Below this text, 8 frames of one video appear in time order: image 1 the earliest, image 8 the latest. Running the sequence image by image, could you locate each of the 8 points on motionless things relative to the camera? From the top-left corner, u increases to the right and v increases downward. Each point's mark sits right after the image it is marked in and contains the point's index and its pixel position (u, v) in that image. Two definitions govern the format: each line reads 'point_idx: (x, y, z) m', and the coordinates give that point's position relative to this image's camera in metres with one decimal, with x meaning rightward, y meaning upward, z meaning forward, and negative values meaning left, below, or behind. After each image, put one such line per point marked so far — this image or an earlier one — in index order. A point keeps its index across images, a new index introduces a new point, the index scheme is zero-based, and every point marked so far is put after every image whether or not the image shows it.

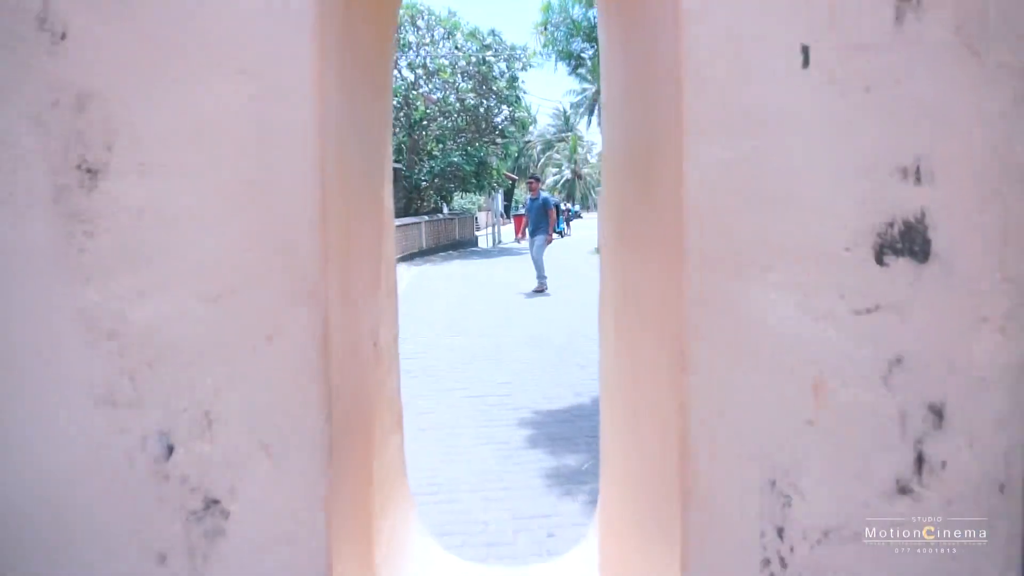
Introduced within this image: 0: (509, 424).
0: (0.0, -0.9, +4.6) m
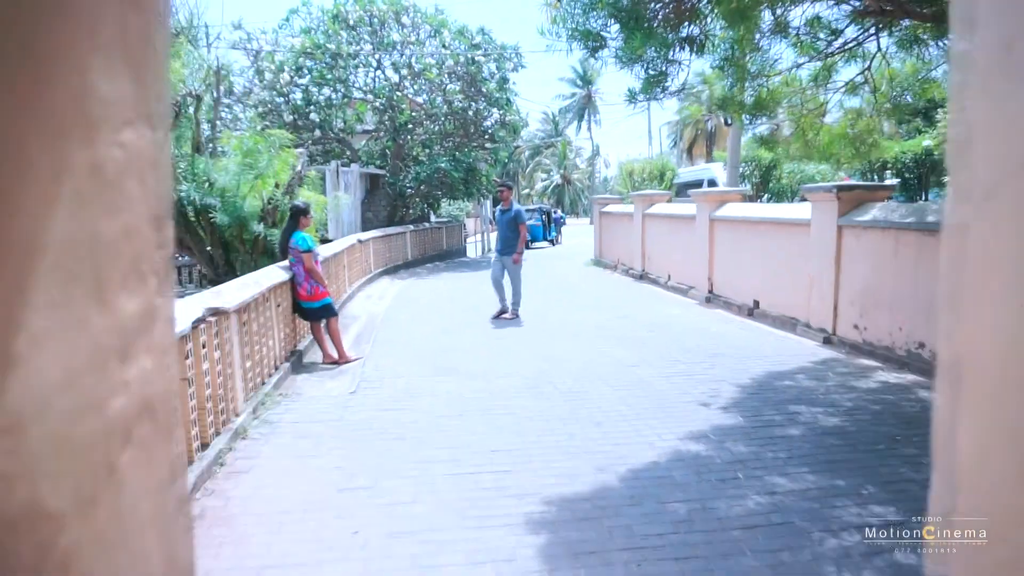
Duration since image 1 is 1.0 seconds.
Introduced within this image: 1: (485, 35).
0: (0.0, -1.2, +3.4) m
1: (-0.8, +7.2, +20.0) m
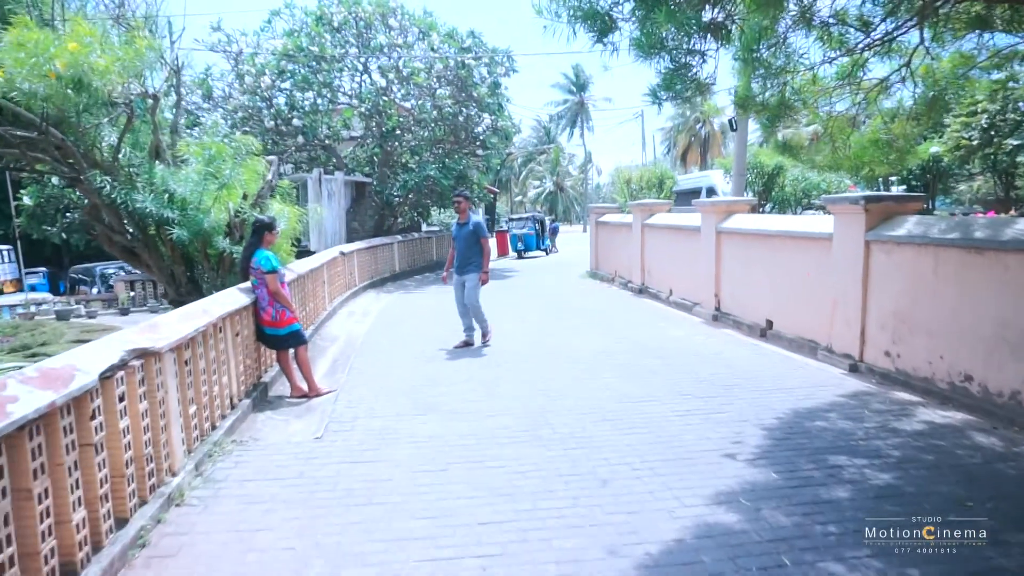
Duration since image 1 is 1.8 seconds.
0: (0.0, -1.3, +2.6) m
1: (-1.0, +6.9, +19.2) m
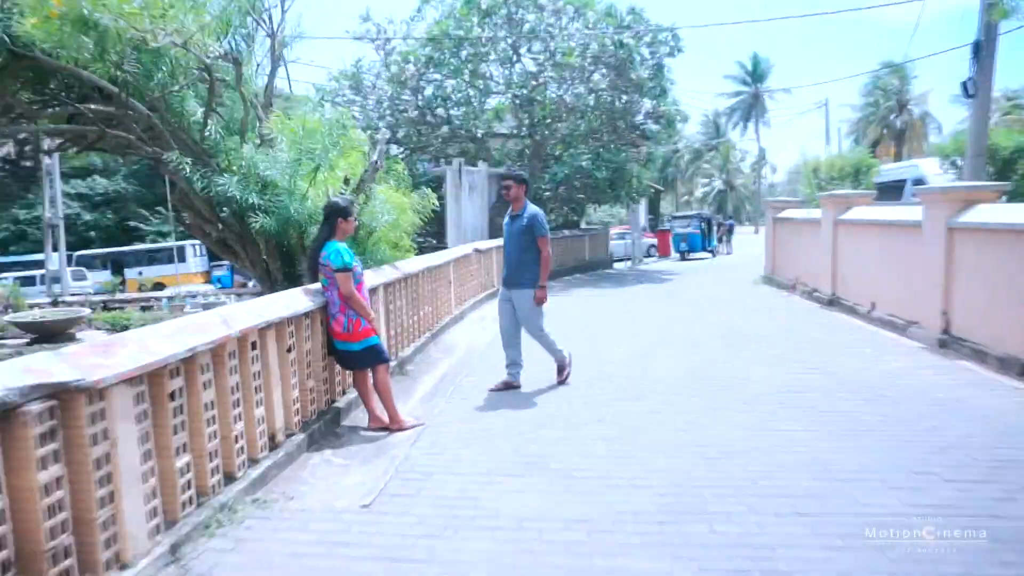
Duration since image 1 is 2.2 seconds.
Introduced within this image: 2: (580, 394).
0: (0.0, -1.4, +0.9) m
1: (+3.1, +6.8, +17.3) m
2: (+0.6, -0.9, +5.8) m
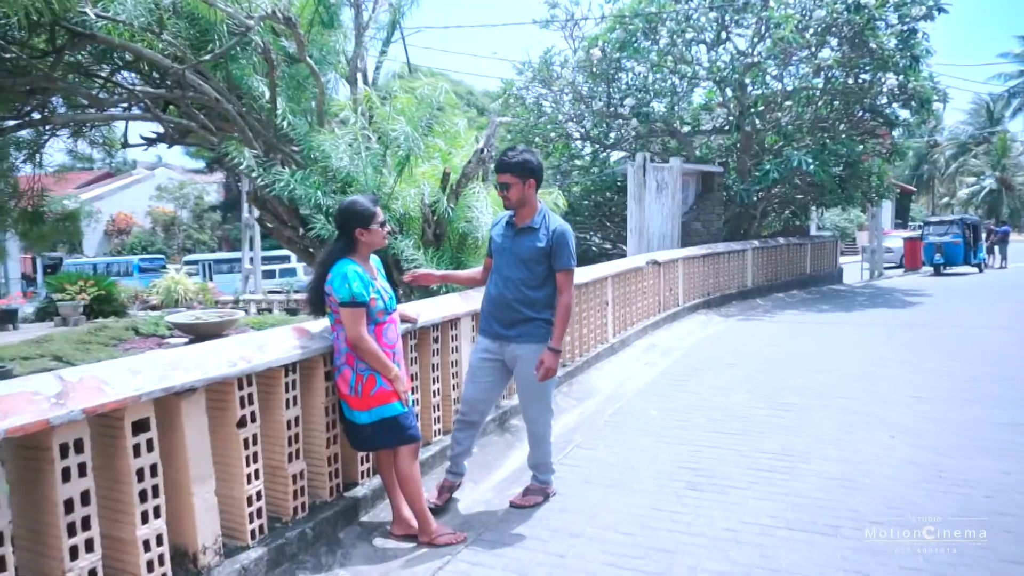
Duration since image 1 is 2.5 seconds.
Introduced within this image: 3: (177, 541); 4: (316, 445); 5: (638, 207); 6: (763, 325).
0: (-0.9, -1.6, -0.9) m
1: (+7.4, +6.3, +13.8) m
2: (+1.2, -1.2, +3.7) m
3: (-1.3, -1.0, +2.7) m
4: (-1.0, -0.8, +3.4) m
5: (+2.2, +1.4, +12.0) m
6: (+3.8, -0.6, +10.5) m
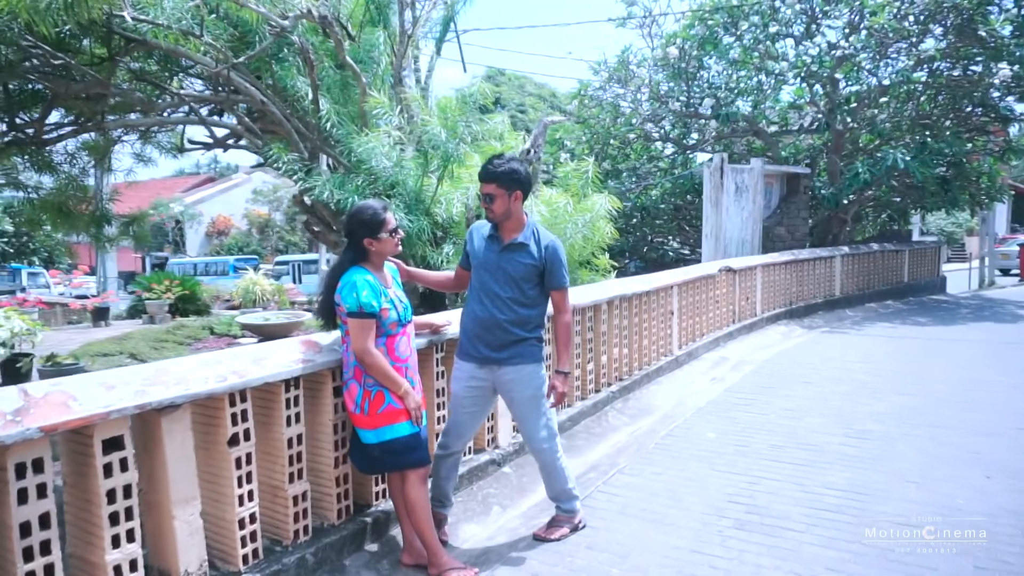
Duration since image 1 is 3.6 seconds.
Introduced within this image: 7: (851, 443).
0: (-1.3, -1.6, -1.0) m
1: (+8.8, +6.1, +12.6) m
2: (+1.3, -1.2, +3.2) m
3: (-1.3, -1.0, +2.6) m
4: (-0.9, -0.8, +3.2) m
5: (+3.3, +1.3, +11.4) m
6: (+4.7, -0.8, +9.7) m
7: (+2.3, -1.1, +4.7) m
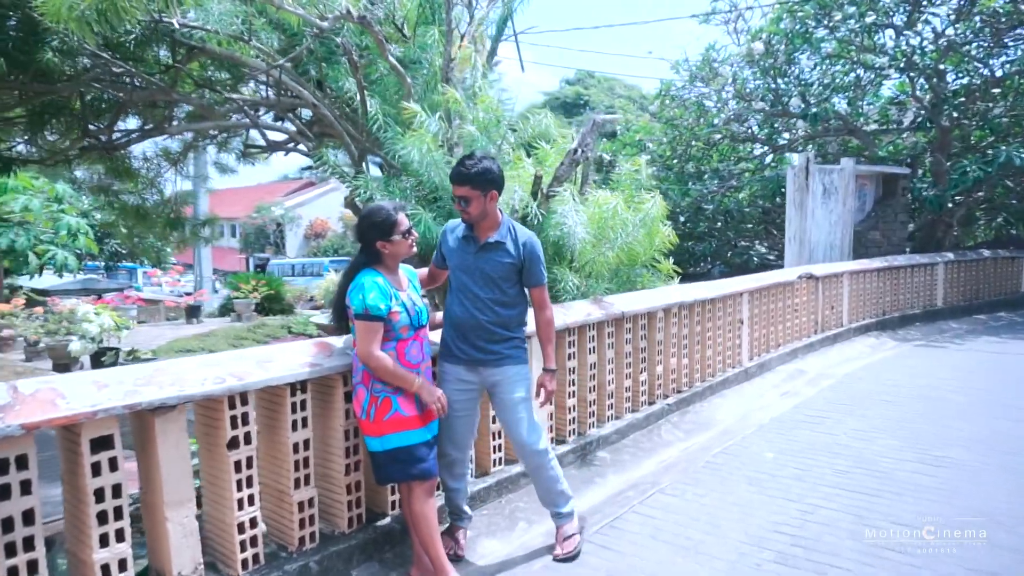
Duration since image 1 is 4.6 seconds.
0: (-1.8, -1.6, -1.0) m
1: (+10.1, +5.9, +11.2) m
2: (+1.3, -1.3, +2.9) m
3: (-1.3, -1.0, +2.6) m
4: (-0.8, -0.8, +3.1) m
5: (+4.4, +1.1, +10.7) m
6: (+5.6, -0.9, +8.9) m
7: (+2.5, -1.1, +4.2) m
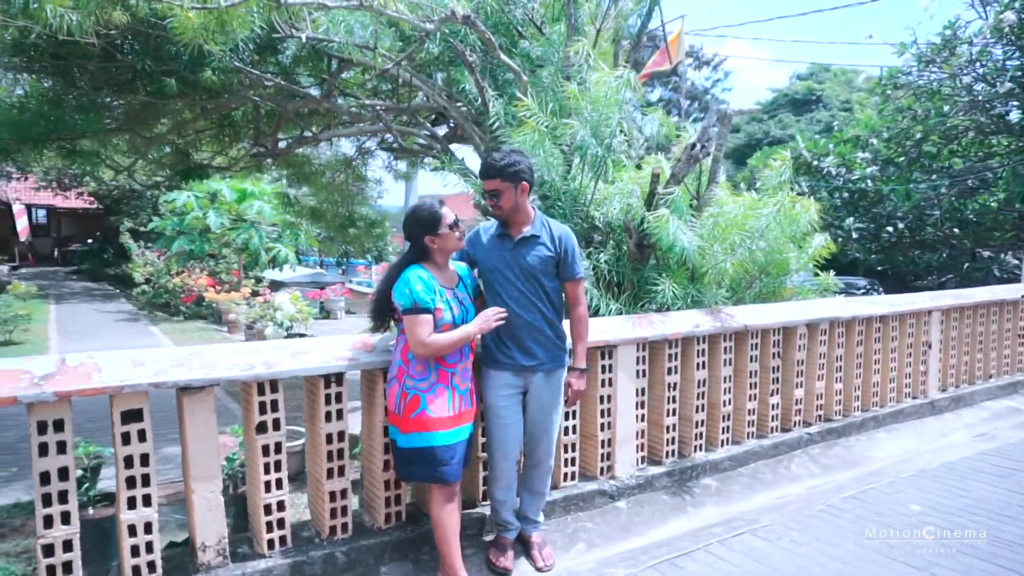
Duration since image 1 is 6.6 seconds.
0: (-2.9, -1.5, -0.5) m
1: (+12.4, +5.4, +7.5) m
2: (+1.3, -1.3, +2.3) m
3: (-1.3, -1.0, +2.8) m
4: (-0.6, -0.8, +3.2) m
5: (+6.7, +0.9, +8.8) m
6: (+7.2, -1.2, +6.7) m
7: (+2.9, -1.3, +3.2) m
